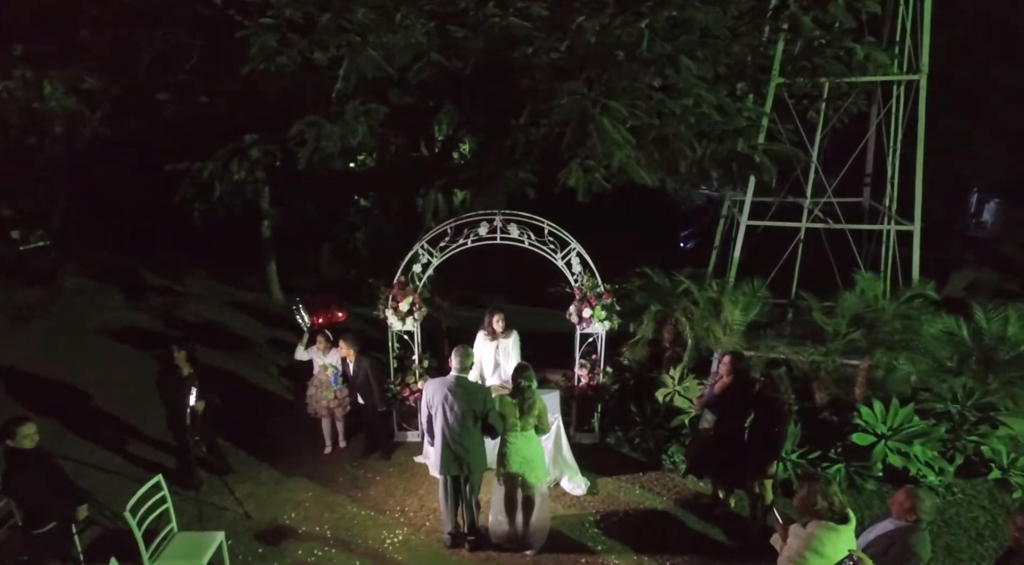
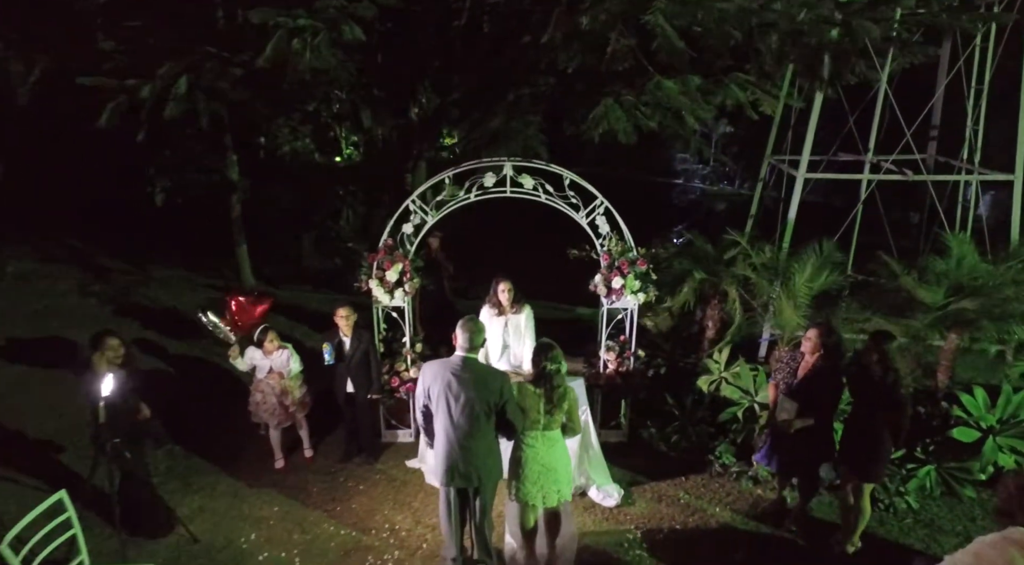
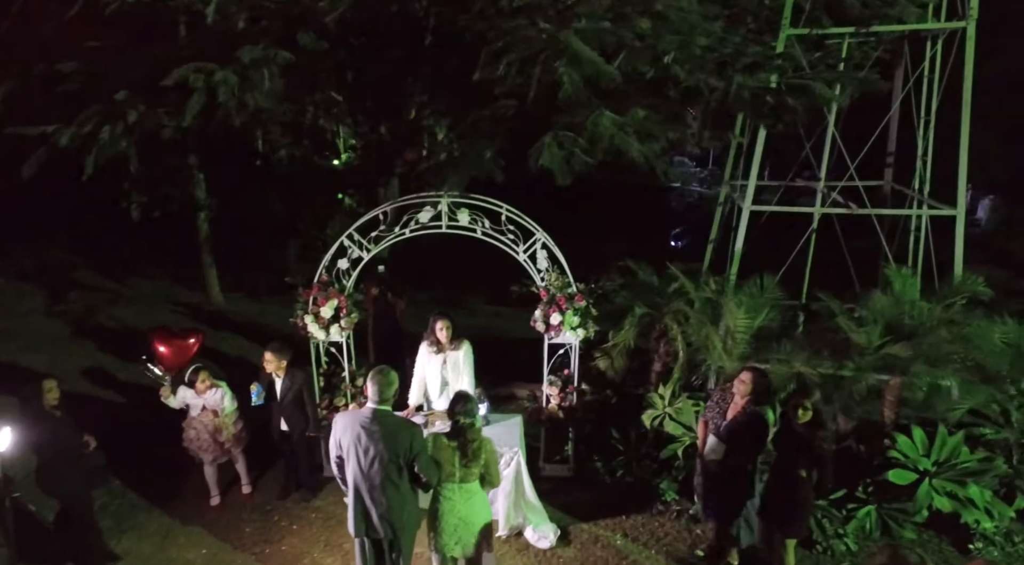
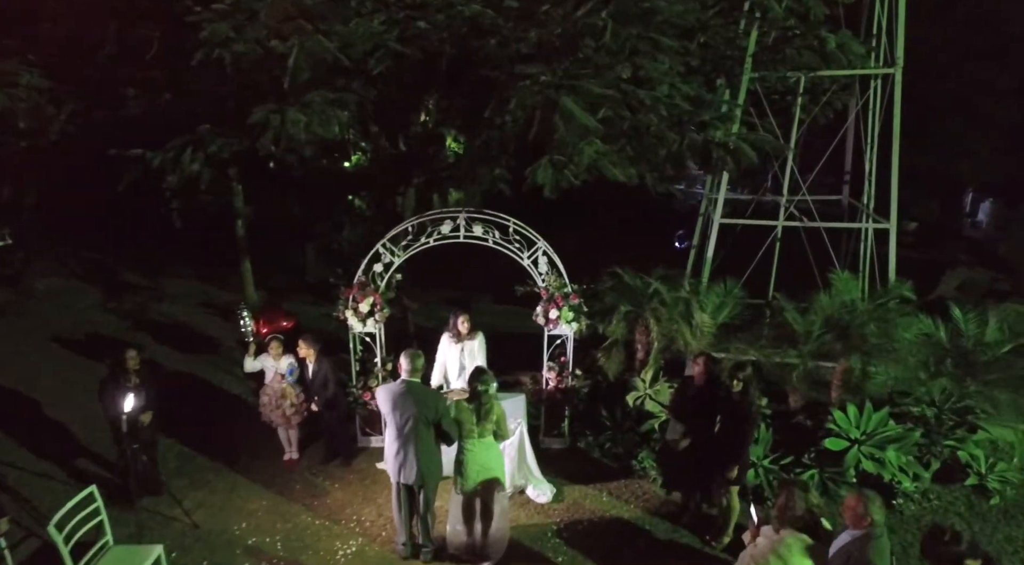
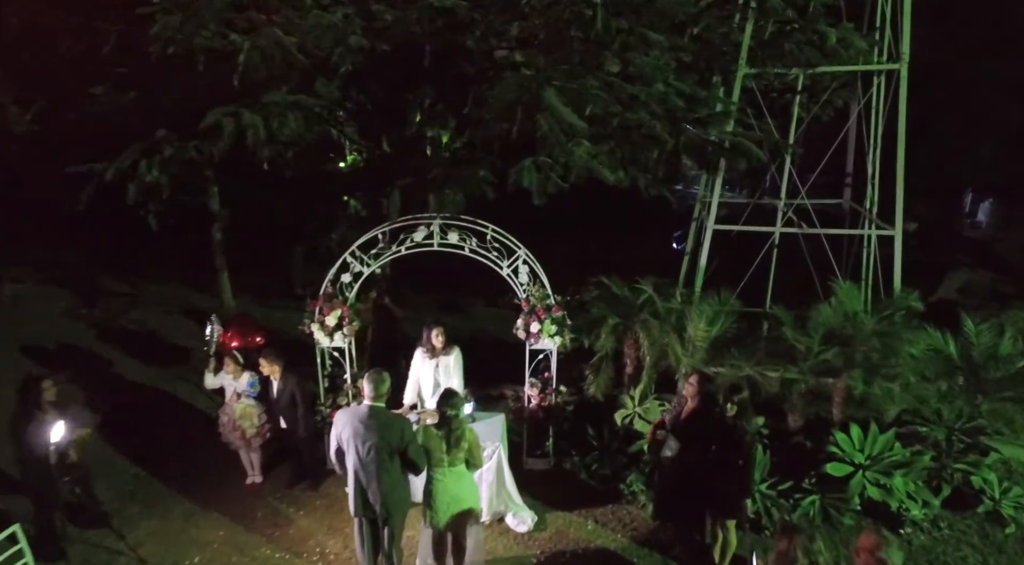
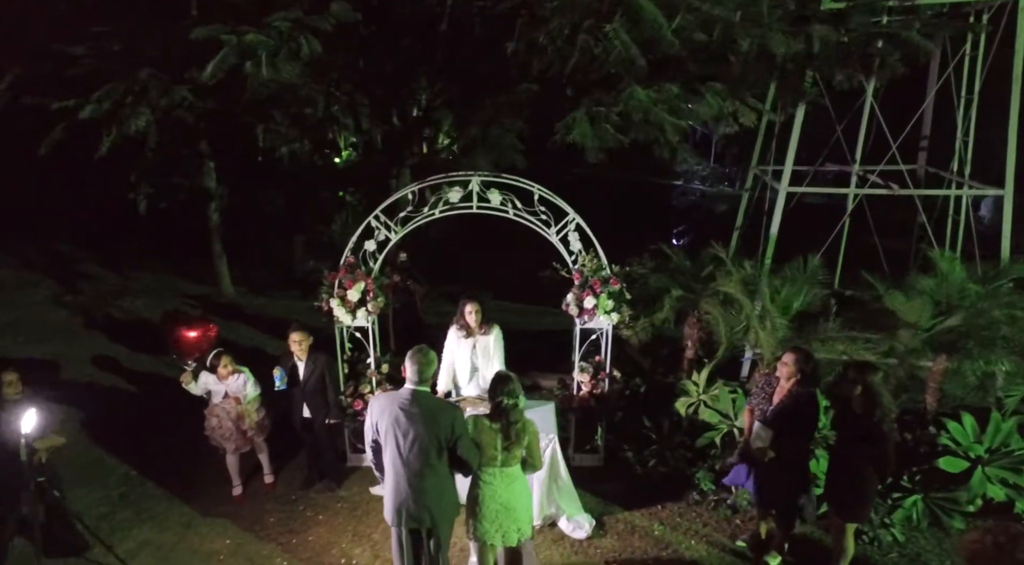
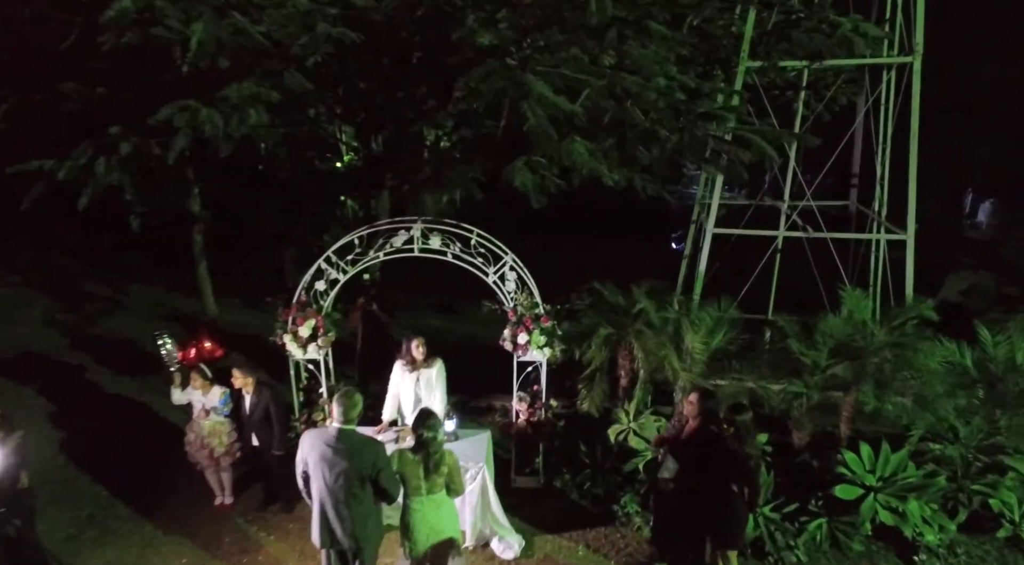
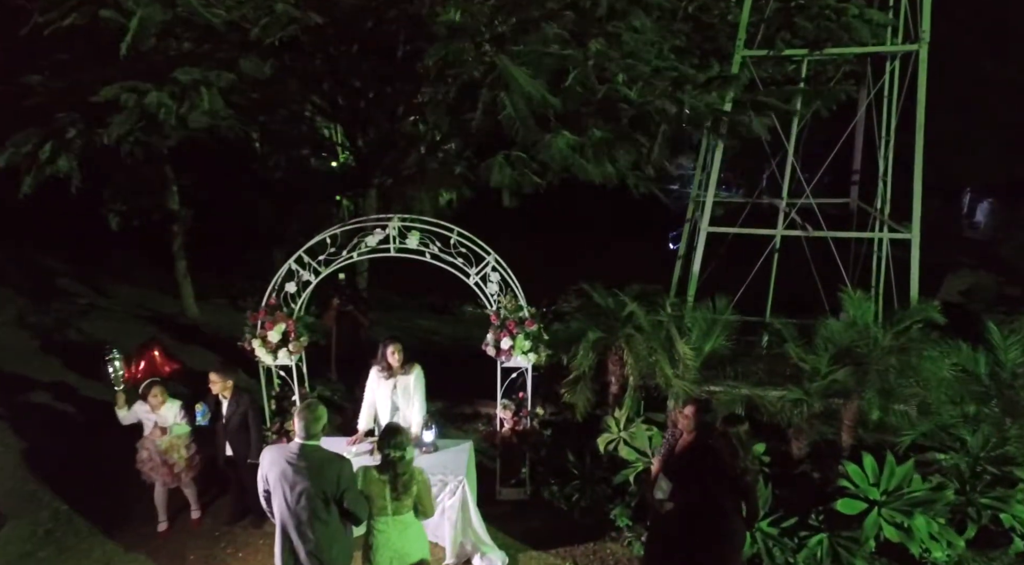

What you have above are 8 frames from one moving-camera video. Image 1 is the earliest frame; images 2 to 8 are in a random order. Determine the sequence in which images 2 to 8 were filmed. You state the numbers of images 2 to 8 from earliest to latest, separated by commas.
4, 5, 7, 8, 3, 6, 2
